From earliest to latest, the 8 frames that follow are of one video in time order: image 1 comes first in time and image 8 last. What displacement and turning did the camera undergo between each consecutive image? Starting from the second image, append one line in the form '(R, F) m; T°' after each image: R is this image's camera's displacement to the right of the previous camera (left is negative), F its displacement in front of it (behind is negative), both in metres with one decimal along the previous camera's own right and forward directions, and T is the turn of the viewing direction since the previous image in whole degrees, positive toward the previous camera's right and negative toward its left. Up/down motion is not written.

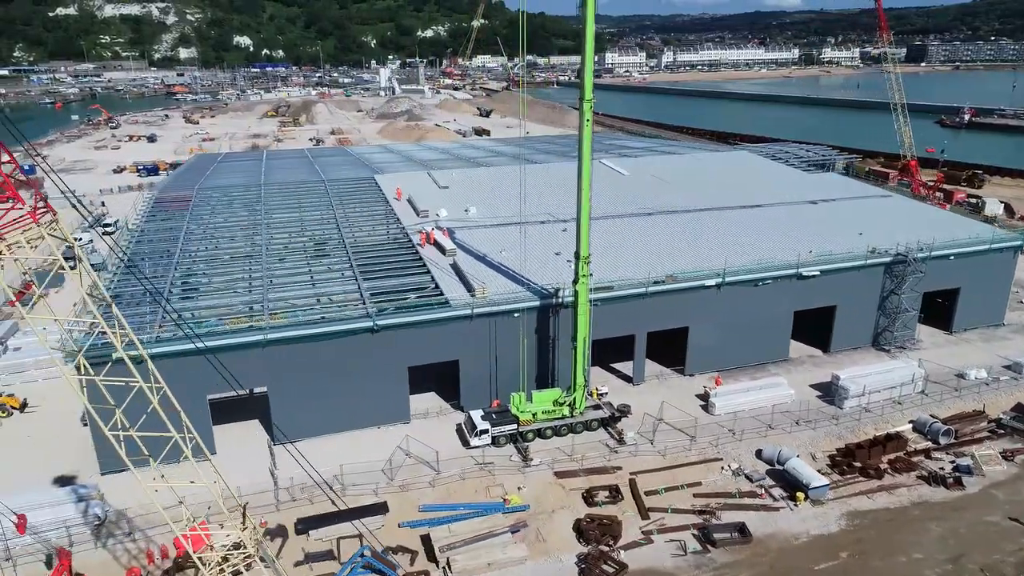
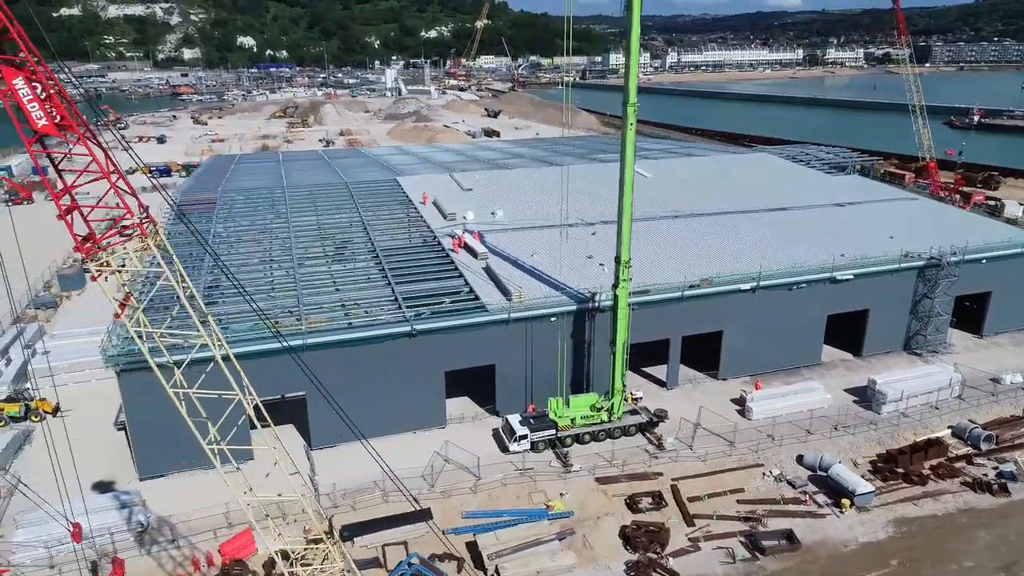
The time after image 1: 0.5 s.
(-0.7, +0.1) m; 0°
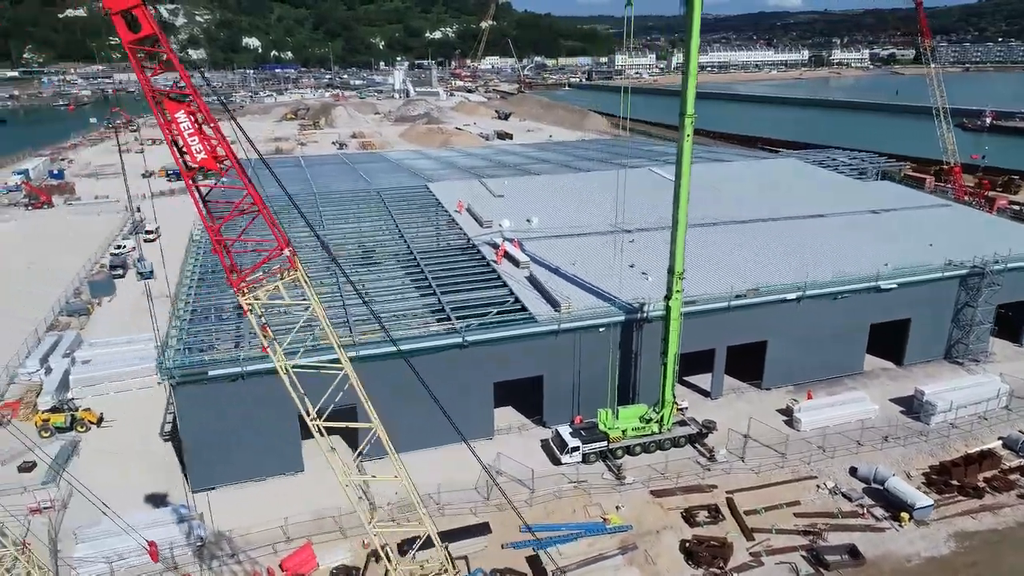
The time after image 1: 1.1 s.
(-0.9, +0.1) m; 0°
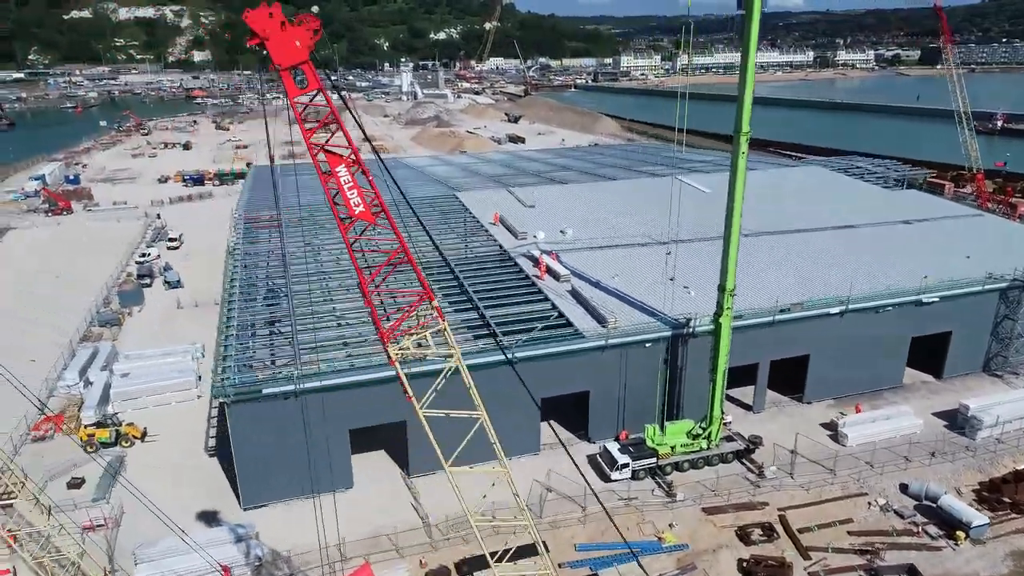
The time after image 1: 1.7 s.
(-0.9, 0.0) m; 0°
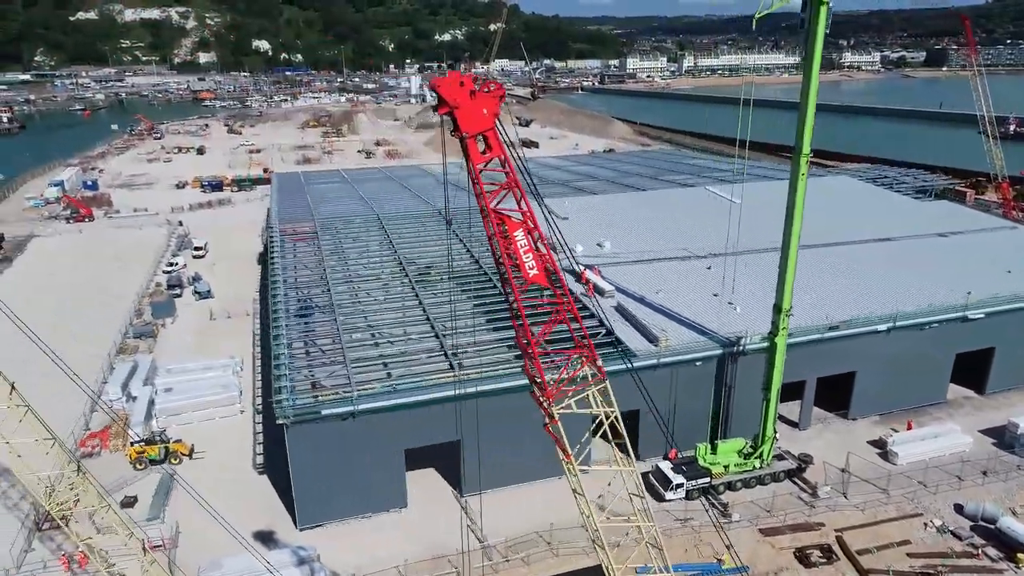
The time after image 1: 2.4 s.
(-0.9, 0.0) m; 0°
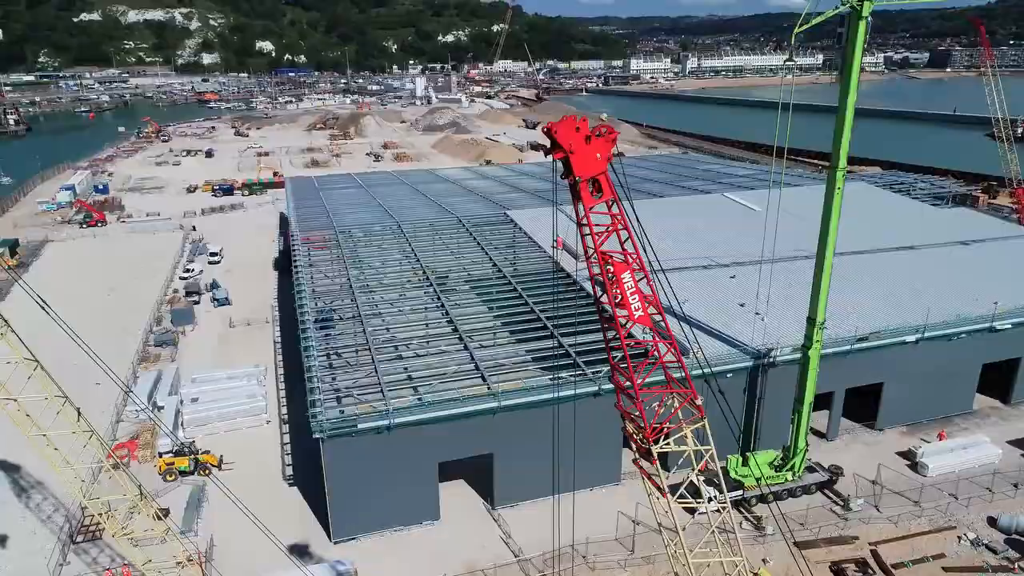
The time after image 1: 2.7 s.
(-0.6, 0.0) m; 0°
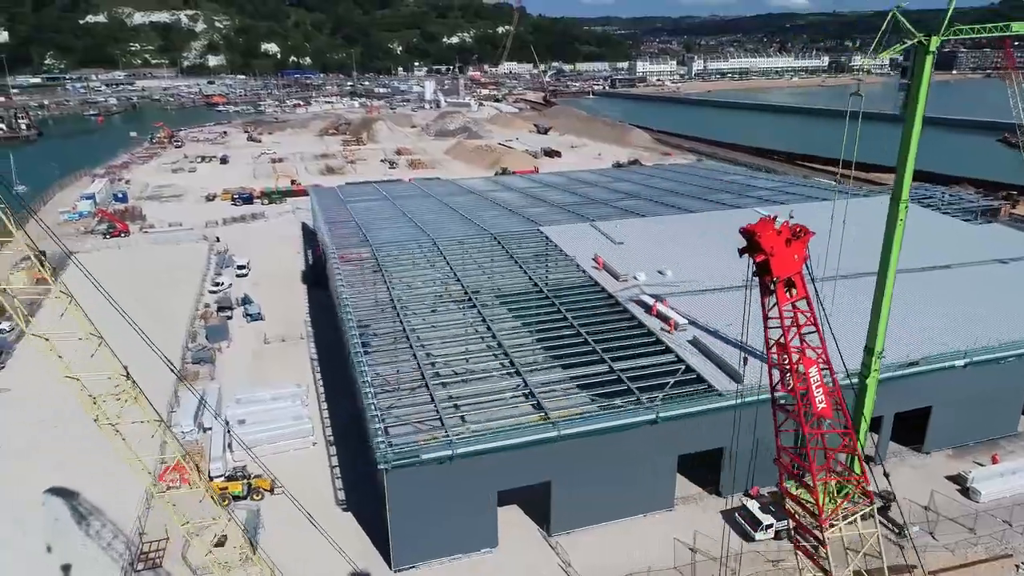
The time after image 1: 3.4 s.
(-1.0, -0.1) m; 0°
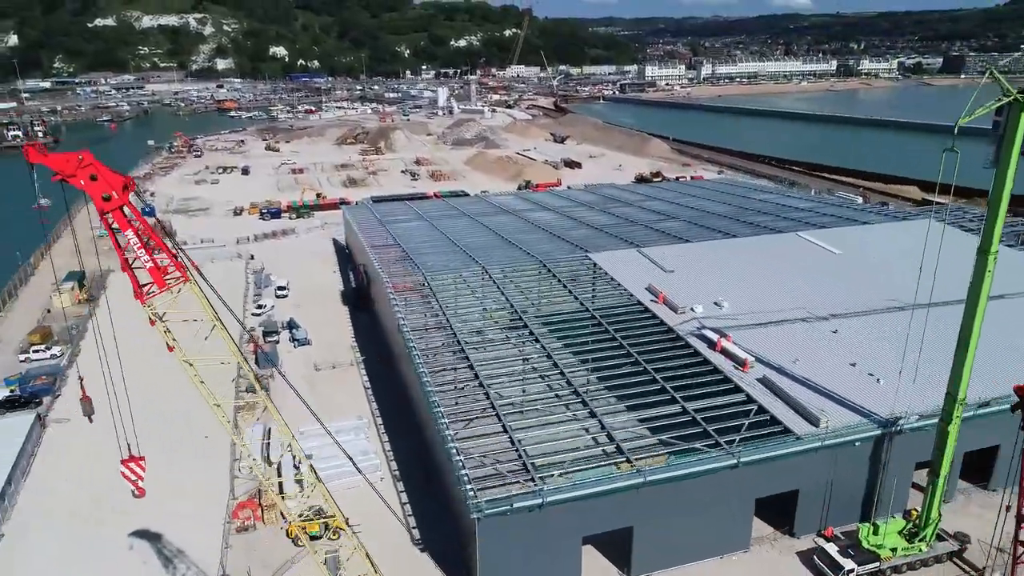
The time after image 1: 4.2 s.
(-1.5, -0.1) m; 0°
